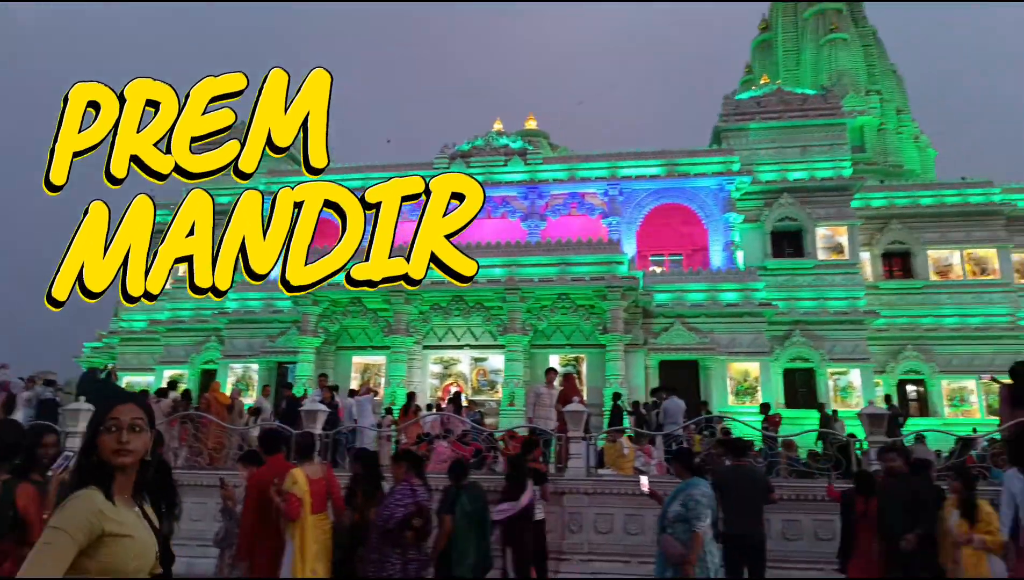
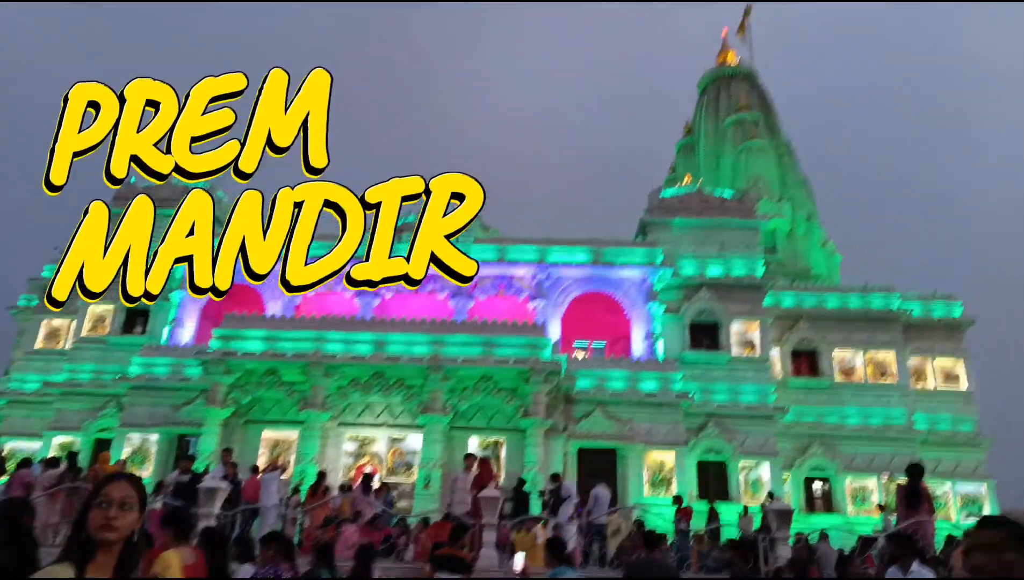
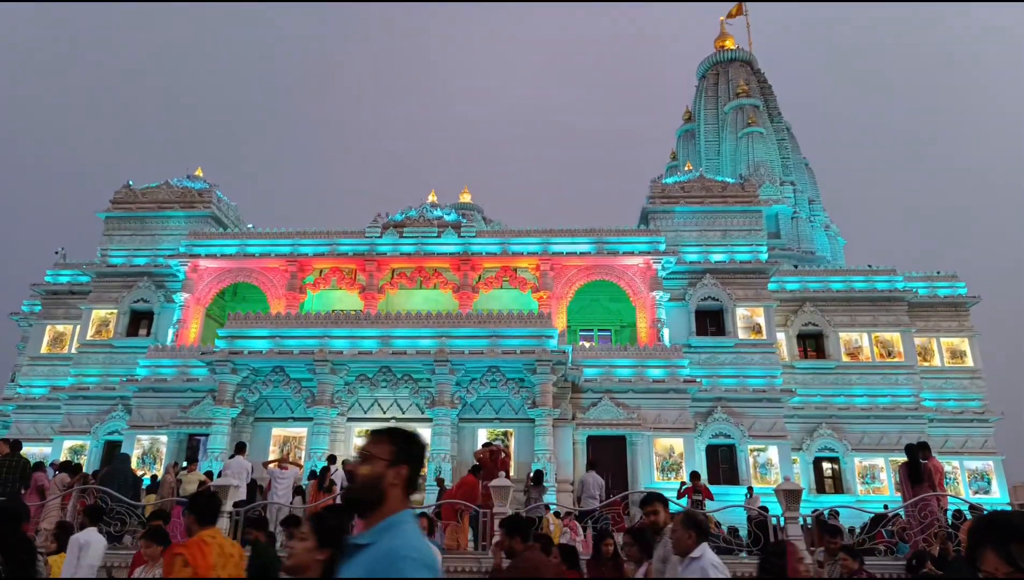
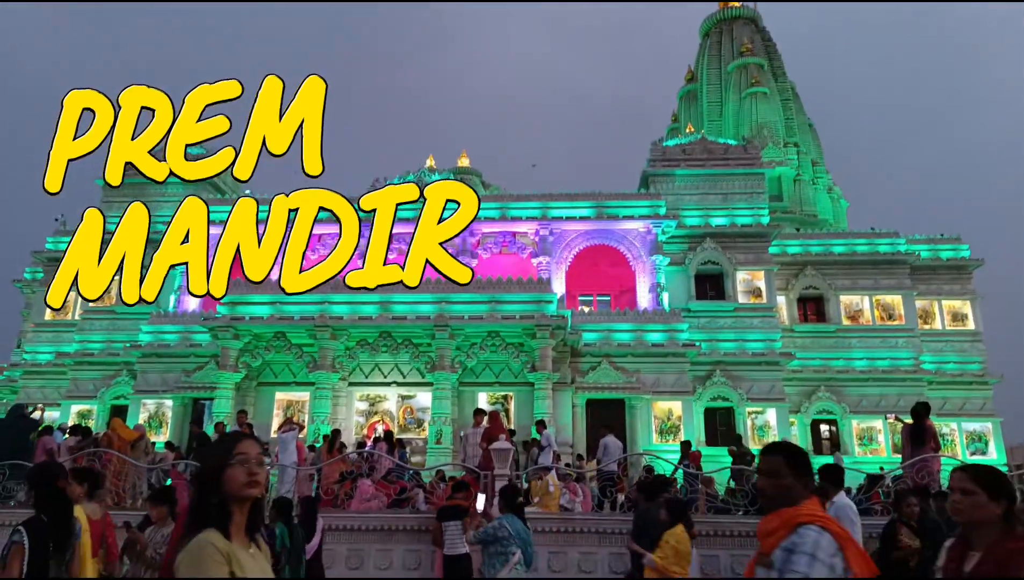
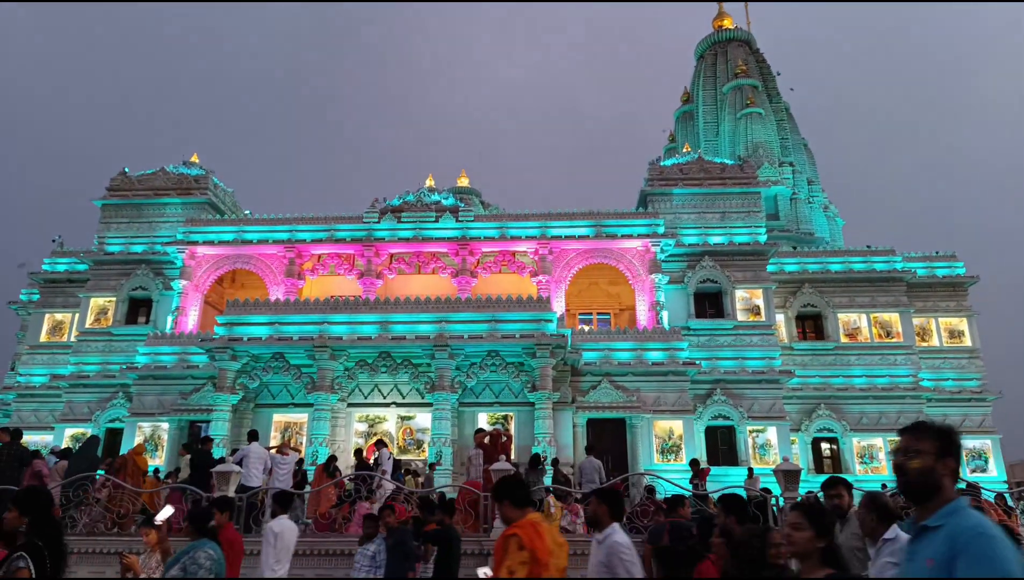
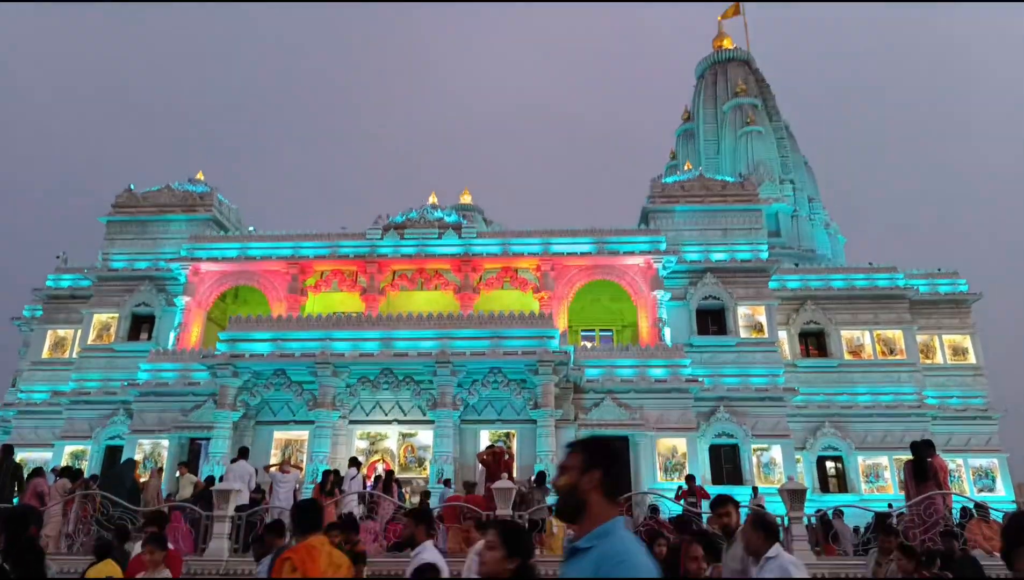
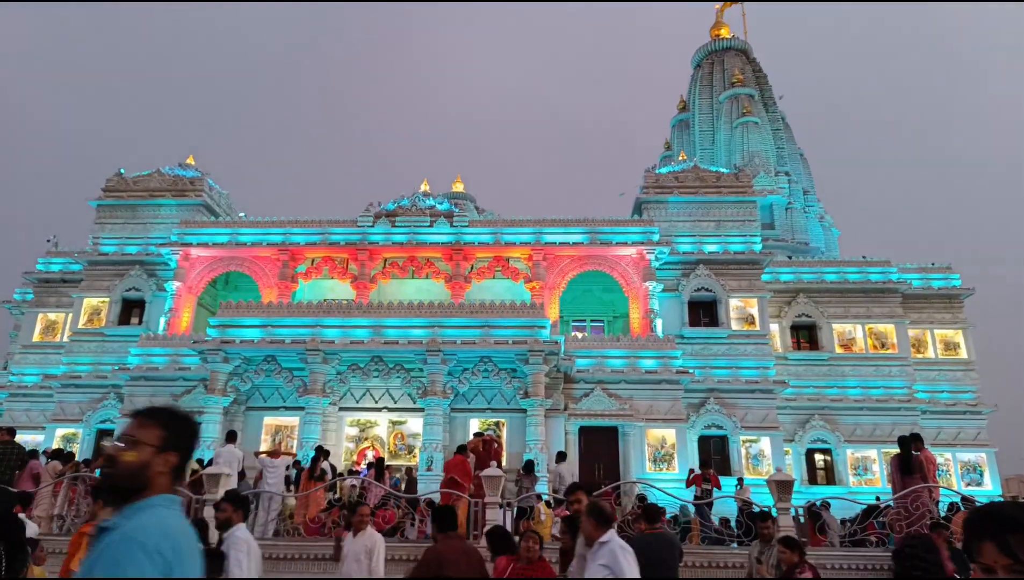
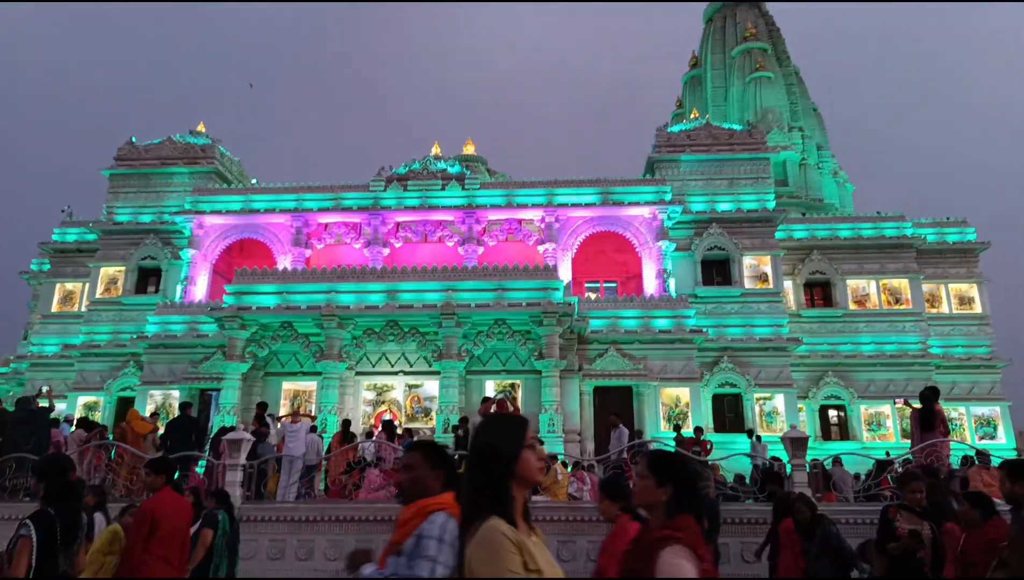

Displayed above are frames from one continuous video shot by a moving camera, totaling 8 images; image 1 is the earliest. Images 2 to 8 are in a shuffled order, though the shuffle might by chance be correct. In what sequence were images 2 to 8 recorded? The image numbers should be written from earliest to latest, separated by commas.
2, 4, 8, 5, 6, 3, 7
